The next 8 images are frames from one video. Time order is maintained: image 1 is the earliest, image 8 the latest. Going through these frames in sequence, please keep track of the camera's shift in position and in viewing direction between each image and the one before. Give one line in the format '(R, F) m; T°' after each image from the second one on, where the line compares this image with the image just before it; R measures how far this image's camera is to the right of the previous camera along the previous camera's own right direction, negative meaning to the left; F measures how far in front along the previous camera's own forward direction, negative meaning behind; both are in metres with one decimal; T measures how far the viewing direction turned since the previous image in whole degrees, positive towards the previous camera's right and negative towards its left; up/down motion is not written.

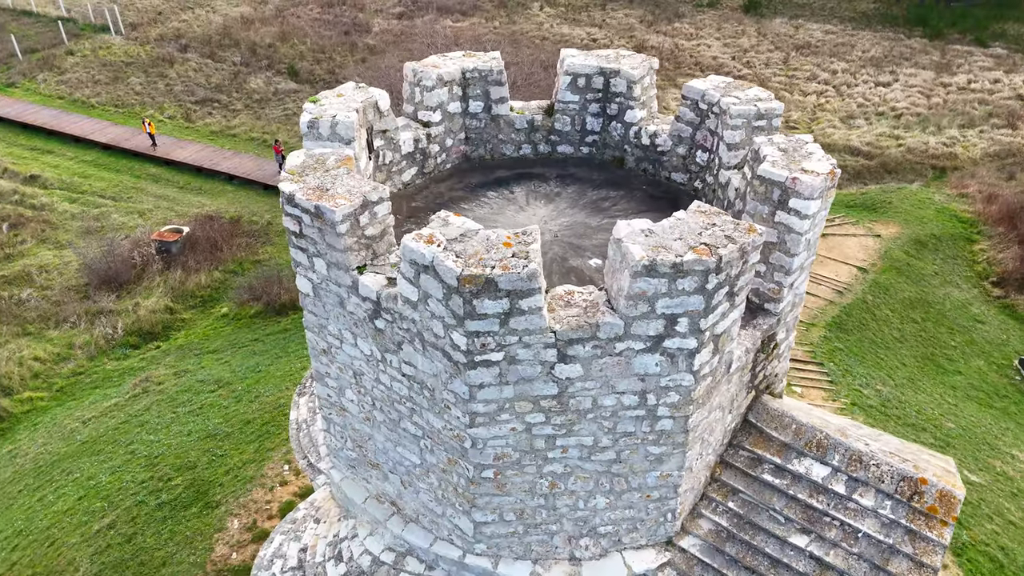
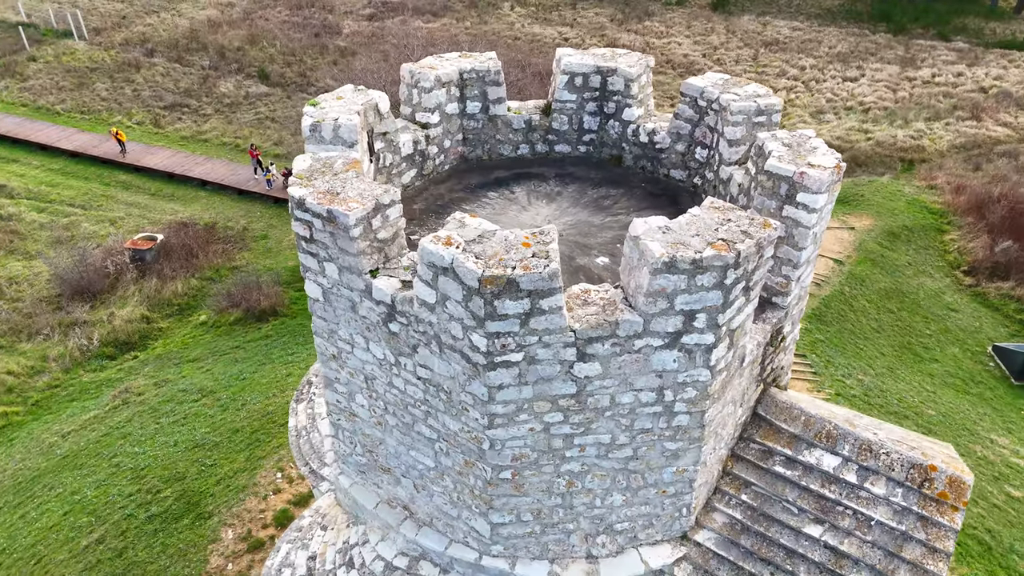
(-0.2, 0.0) m; +2°
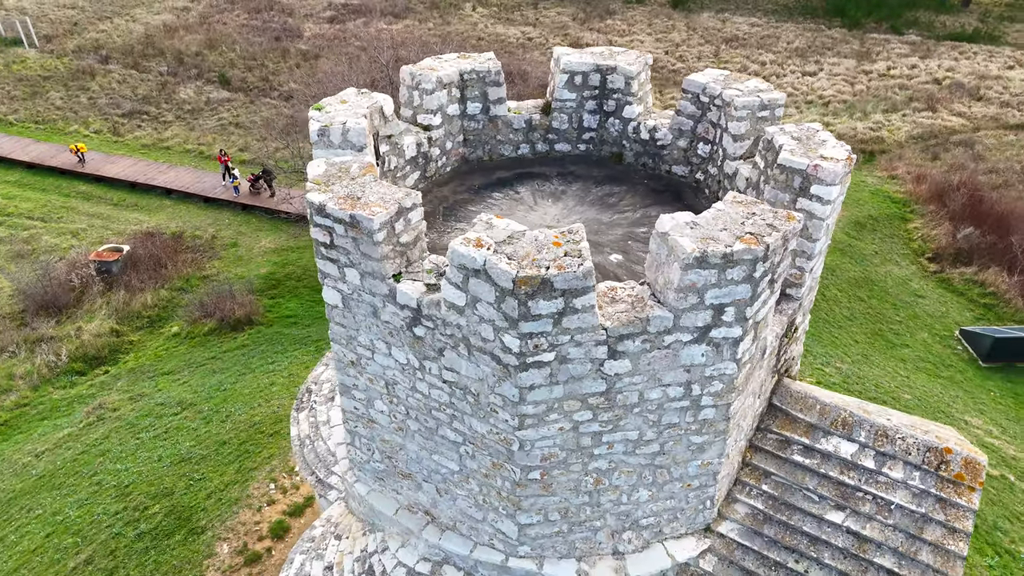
(-0.3, 0.0) m; +2°
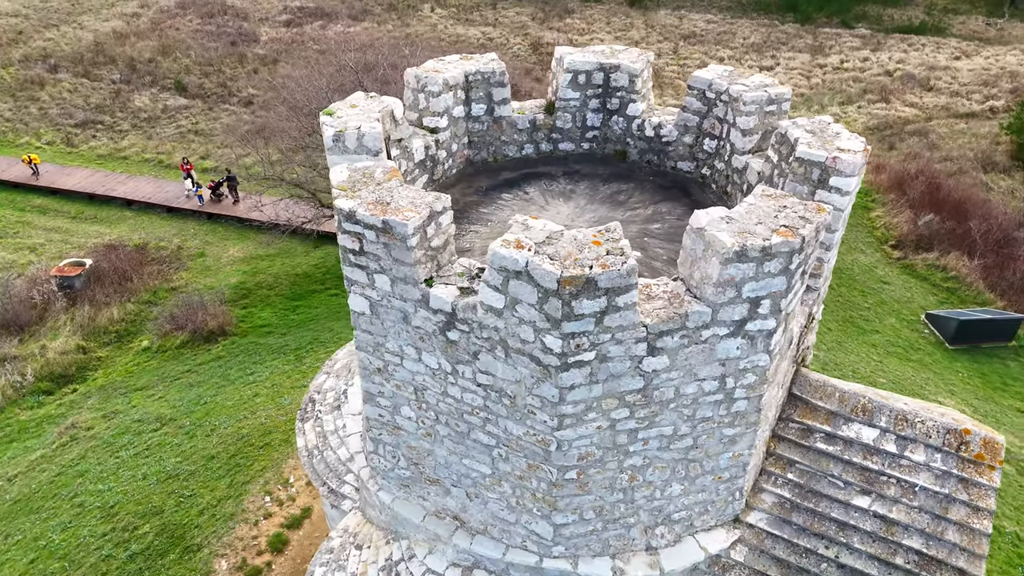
(-0.4, 0.0) m; +3°
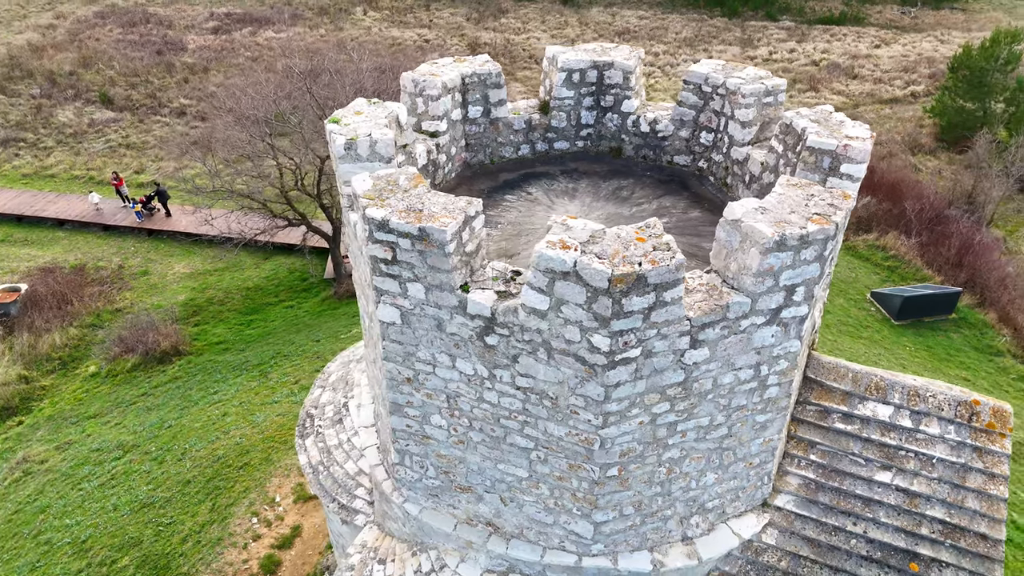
(-0.5, 0.0) m; +4°
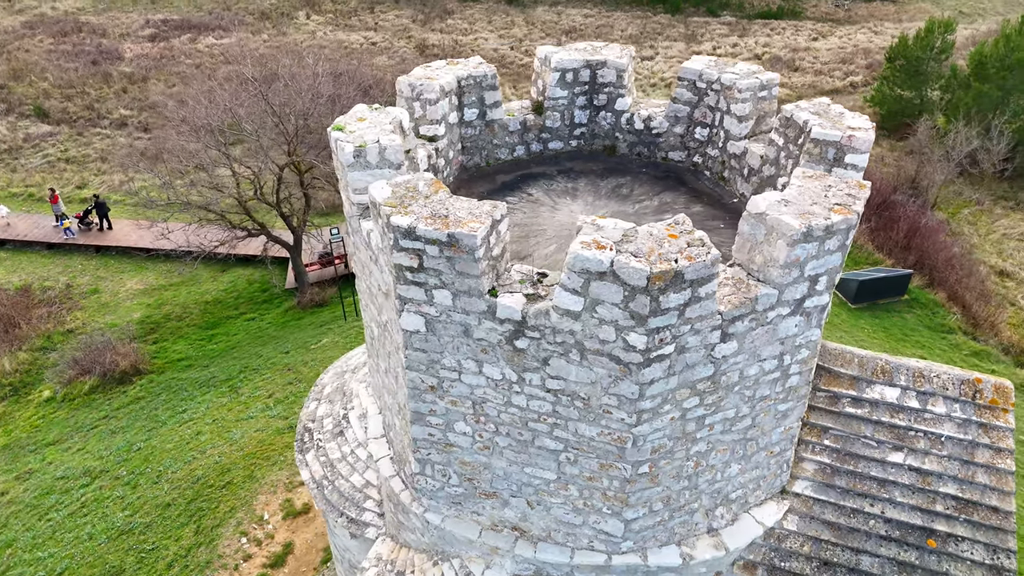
(-0.4, 0.0) m; +3°
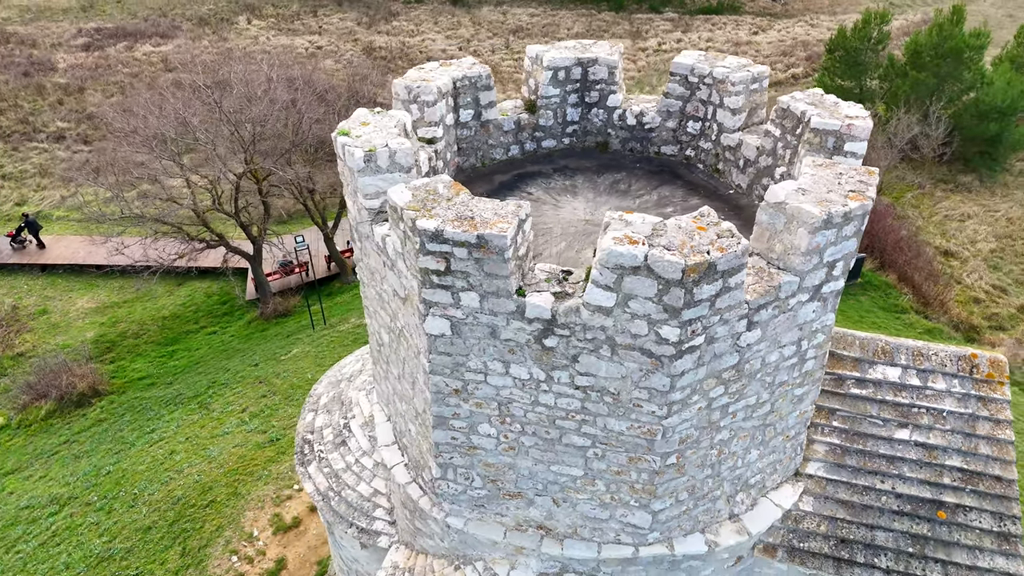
(-0.4, 0.0) m; +3°
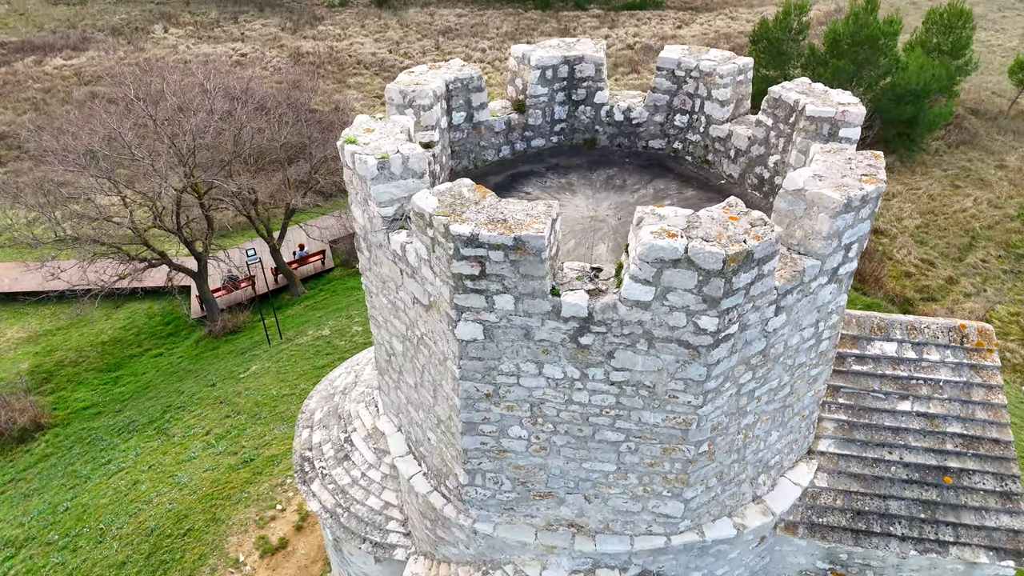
(-0.5, 0.0) m; +4°
